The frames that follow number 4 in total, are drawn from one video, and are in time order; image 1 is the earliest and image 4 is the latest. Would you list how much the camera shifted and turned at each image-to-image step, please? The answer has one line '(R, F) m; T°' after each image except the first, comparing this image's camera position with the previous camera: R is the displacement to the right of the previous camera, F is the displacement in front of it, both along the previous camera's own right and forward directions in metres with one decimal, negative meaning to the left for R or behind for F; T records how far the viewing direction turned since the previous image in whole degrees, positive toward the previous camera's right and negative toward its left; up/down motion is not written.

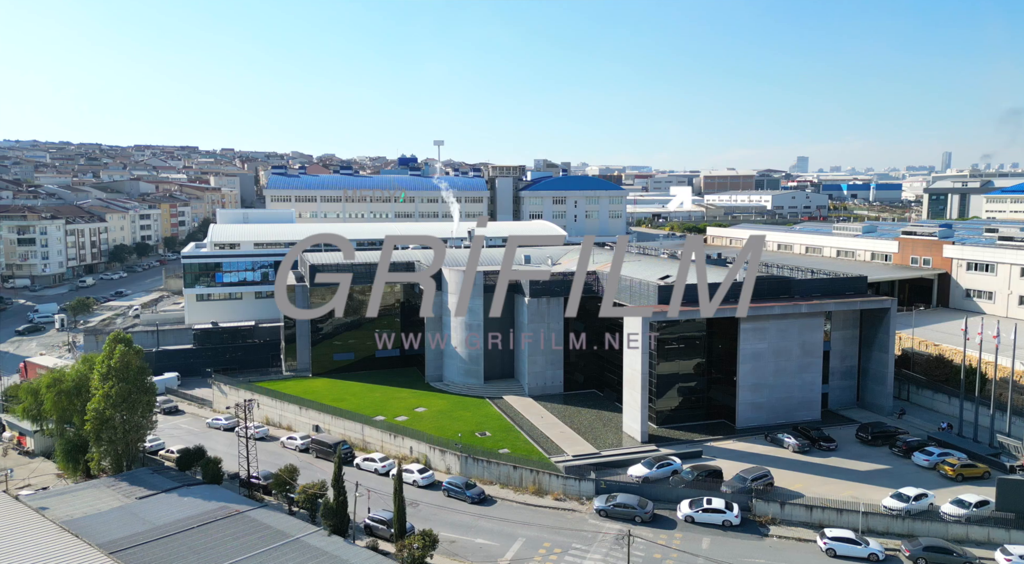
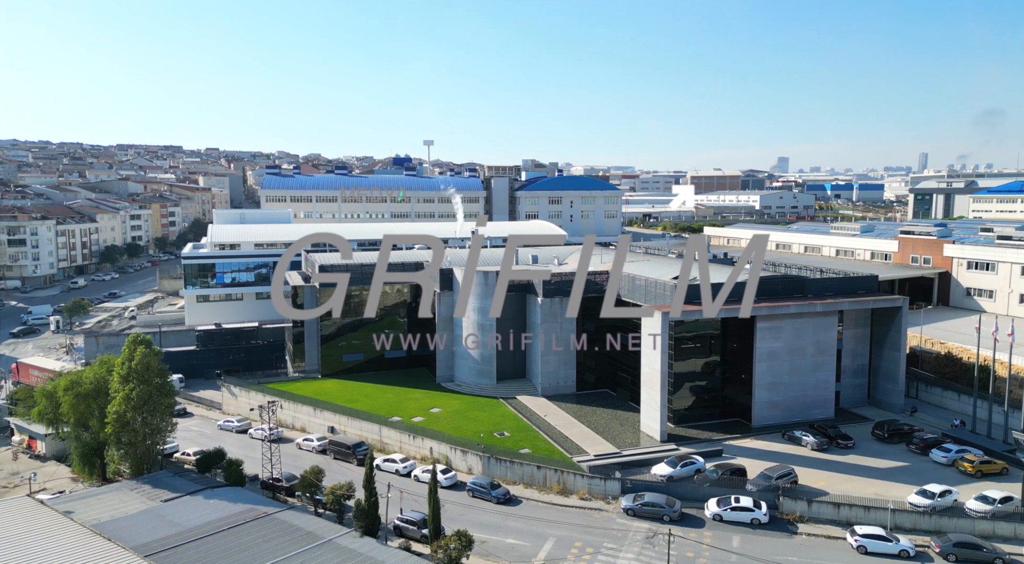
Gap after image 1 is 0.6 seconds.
(-1.7, 0.0) m; +1°
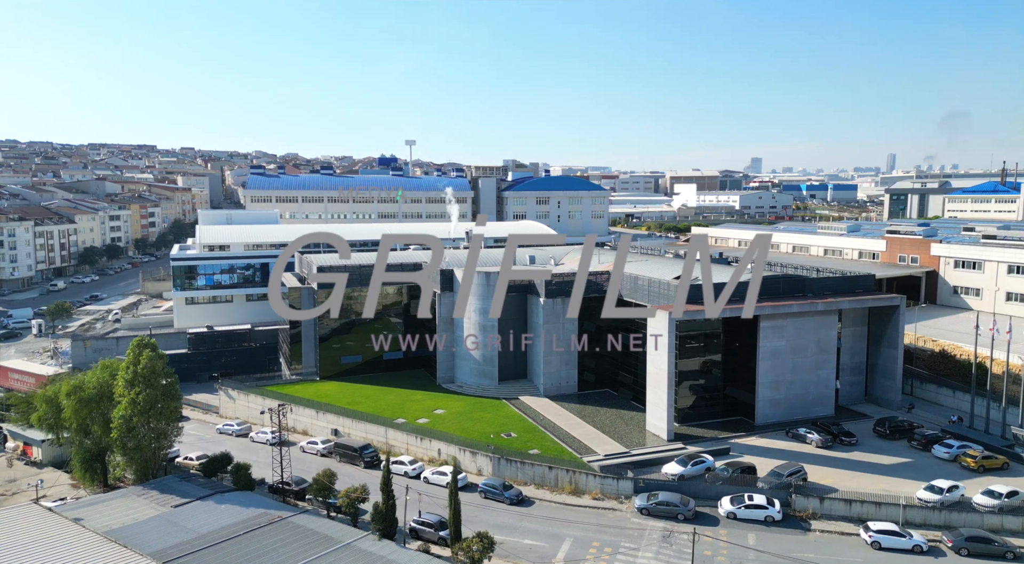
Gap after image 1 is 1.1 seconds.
(-1.5, 0.0) m; +2°
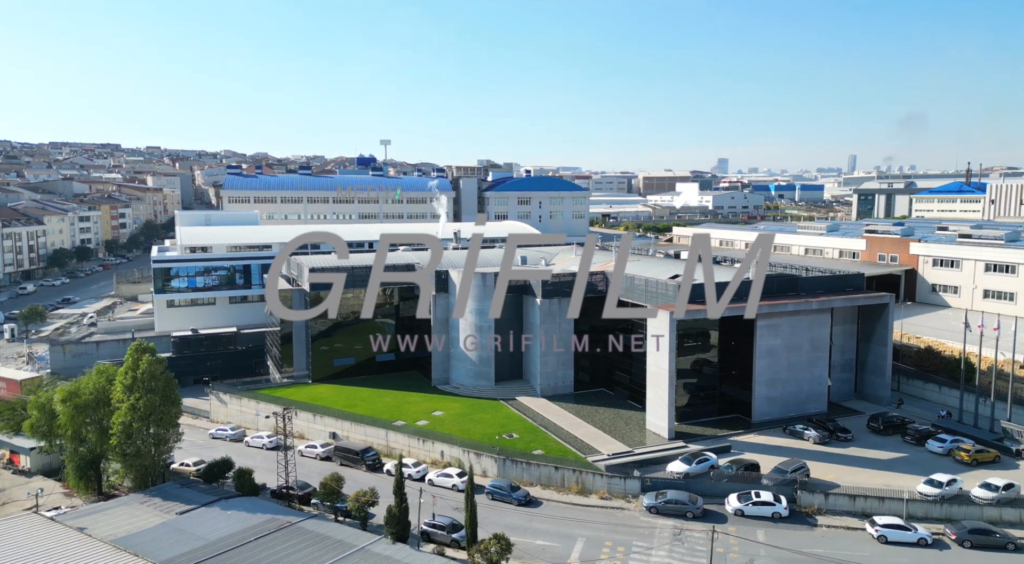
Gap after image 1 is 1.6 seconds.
(-1.6, 0.0) m; +3°
